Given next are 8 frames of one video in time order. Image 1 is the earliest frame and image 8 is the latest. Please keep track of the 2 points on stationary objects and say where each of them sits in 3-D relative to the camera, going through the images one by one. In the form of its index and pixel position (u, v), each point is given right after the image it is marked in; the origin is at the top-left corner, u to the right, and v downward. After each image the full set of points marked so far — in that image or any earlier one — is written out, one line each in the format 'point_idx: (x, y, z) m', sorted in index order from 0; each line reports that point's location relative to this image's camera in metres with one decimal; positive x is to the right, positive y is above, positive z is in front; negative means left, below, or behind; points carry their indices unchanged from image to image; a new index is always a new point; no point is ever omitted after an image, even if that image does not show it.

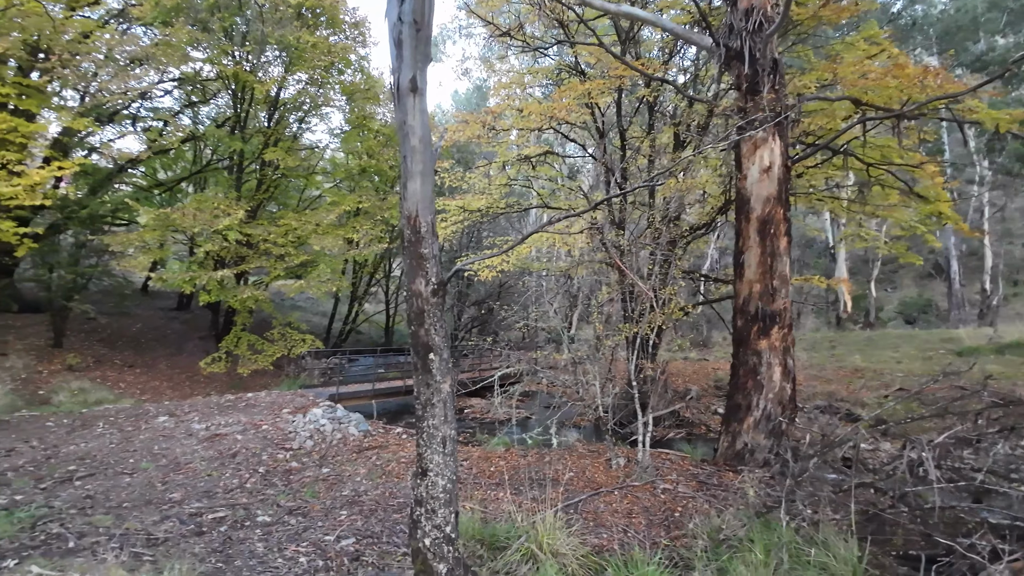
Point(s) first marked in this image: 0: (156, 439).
0: (-4.8, -2.0, +6.7) m
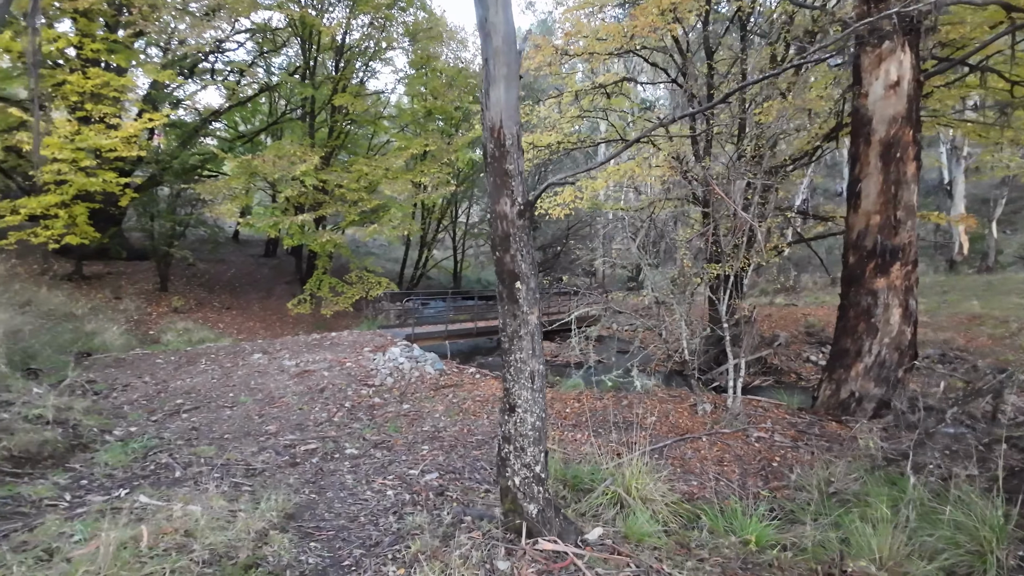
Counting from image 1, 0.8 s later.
0: (-3.7, -1.2, +7.1) m
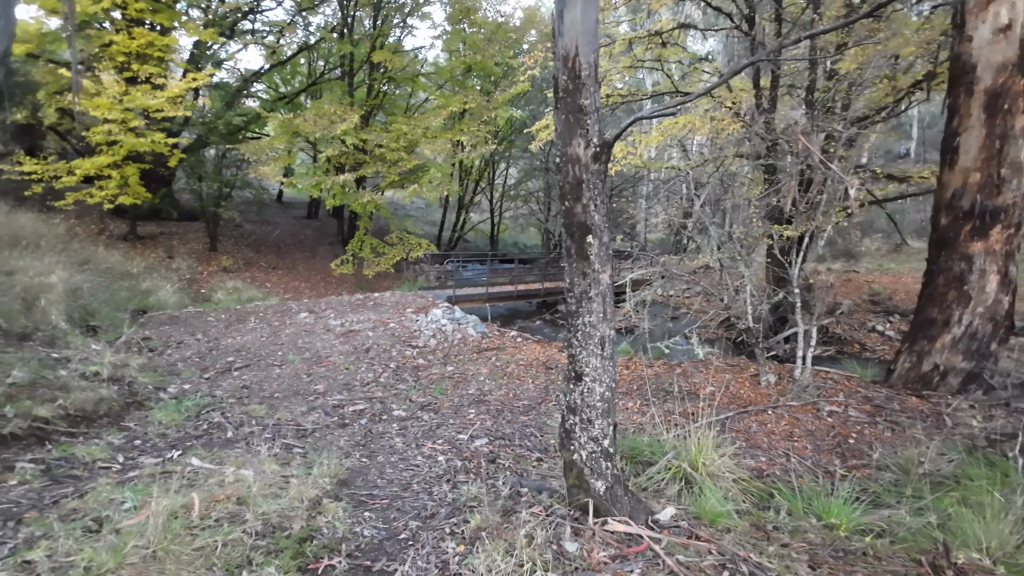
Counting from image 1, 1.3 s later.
0: (-3.0, -0.6, +7.1) m
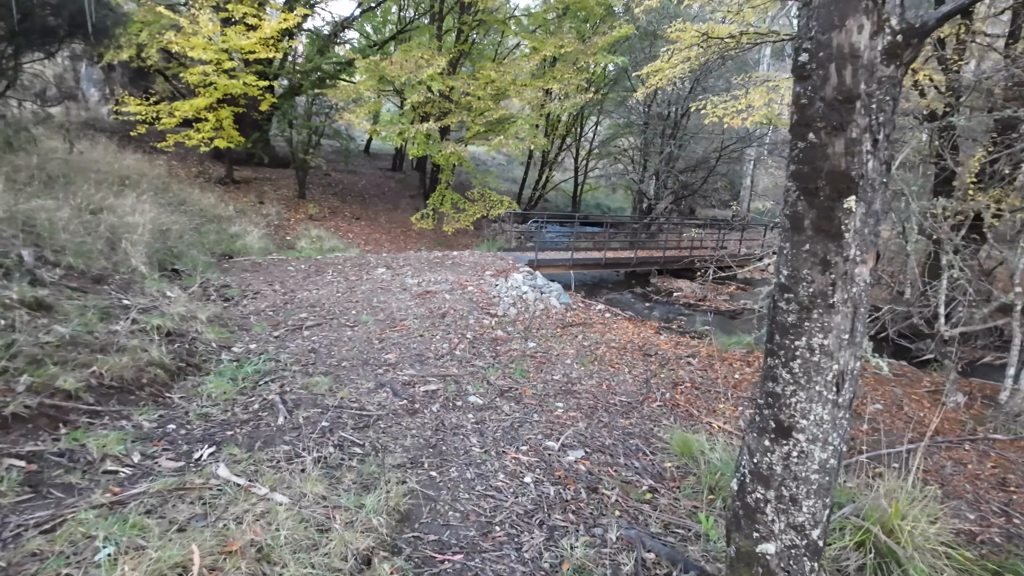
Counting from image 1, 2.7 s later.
0: (-1.8, 0.0, +6.6) m
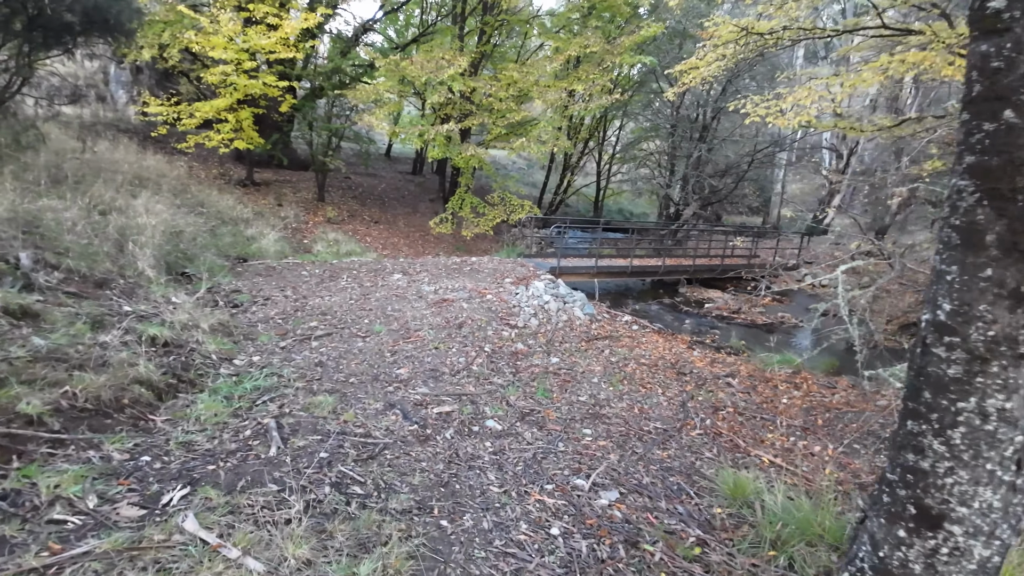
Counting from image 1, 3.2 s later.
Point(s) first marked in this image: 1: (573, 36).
0: (-1.6, -0.1, +6.3) m
1: (+1.5, +6.0, +11.8) m
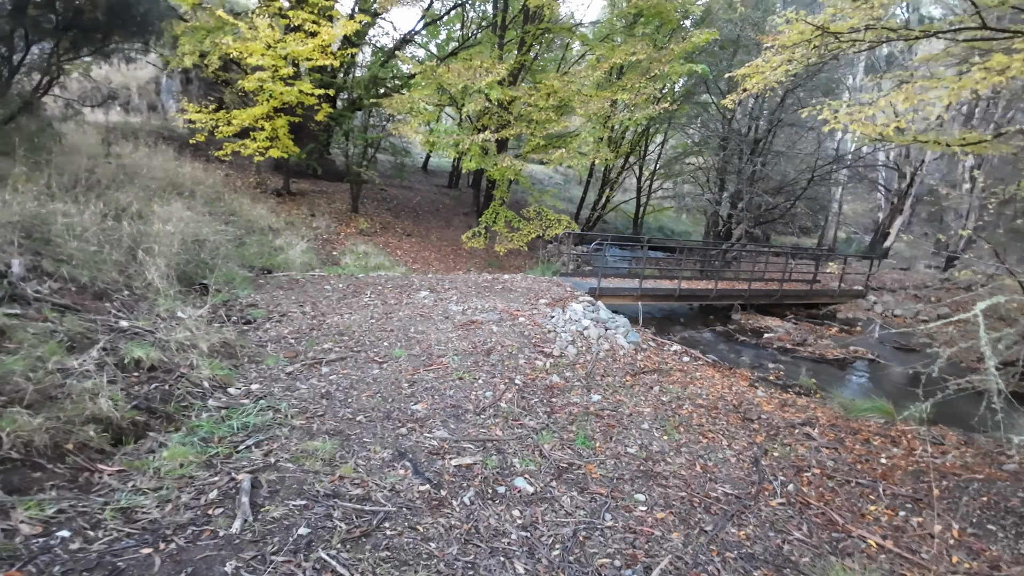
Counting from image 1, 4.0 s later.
0: (-1.1, -0.3, +5.7) m
1: (+2.4, +5.5, +11.2) m
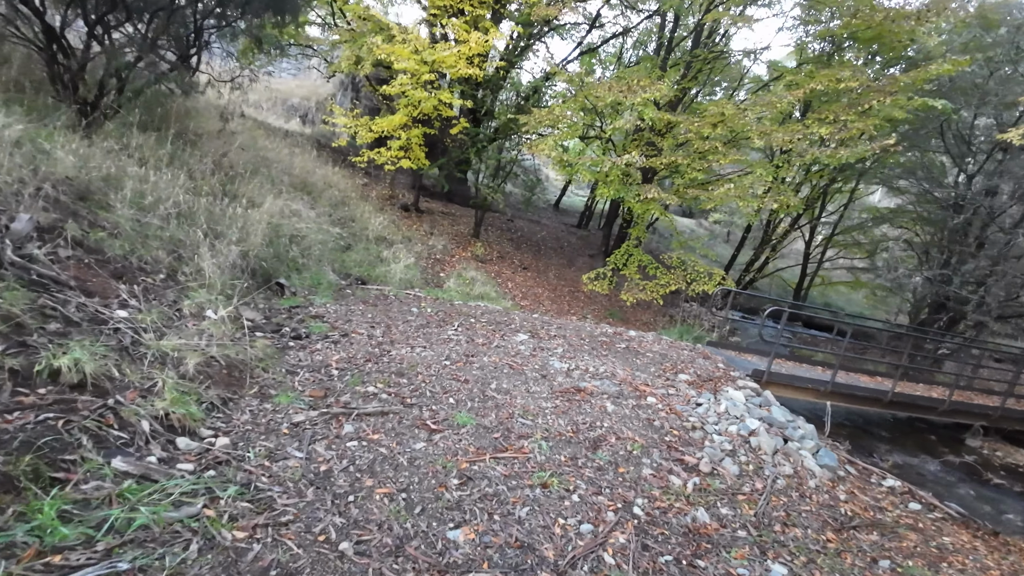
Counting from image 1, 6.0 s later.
0: (-0.1, -0.7, +4.2) m
1: (+5.6, +4.0, +9.0) m
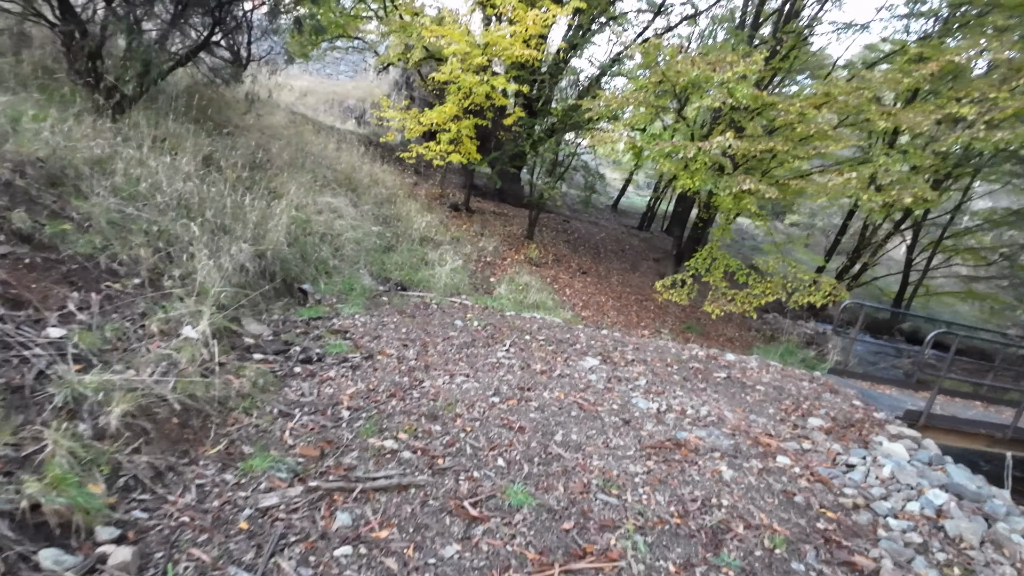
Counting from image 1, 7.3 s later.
0: (+0.4, -0.8, +3.1) m
1: (+6.5, +3.8, +7.4) m
